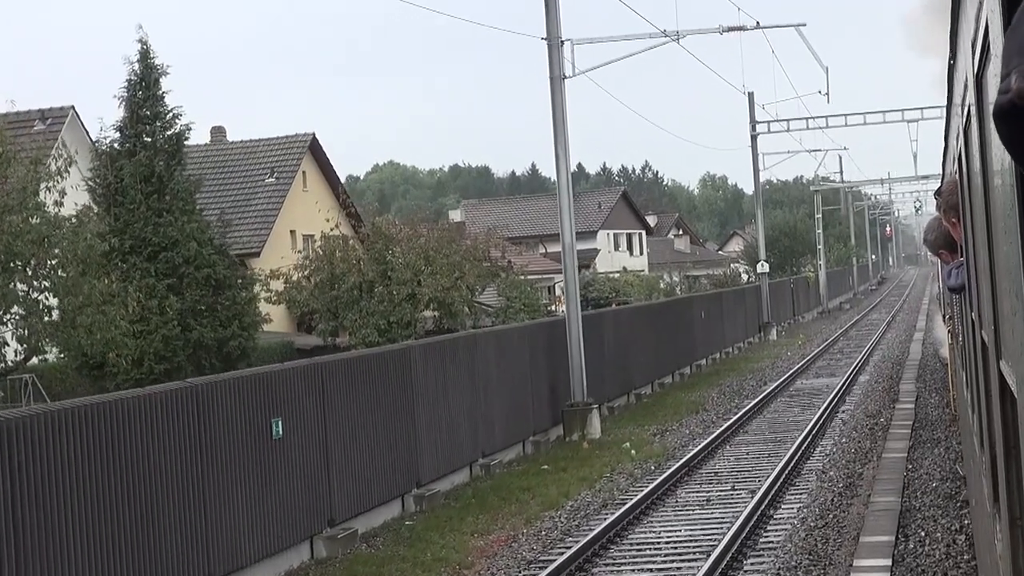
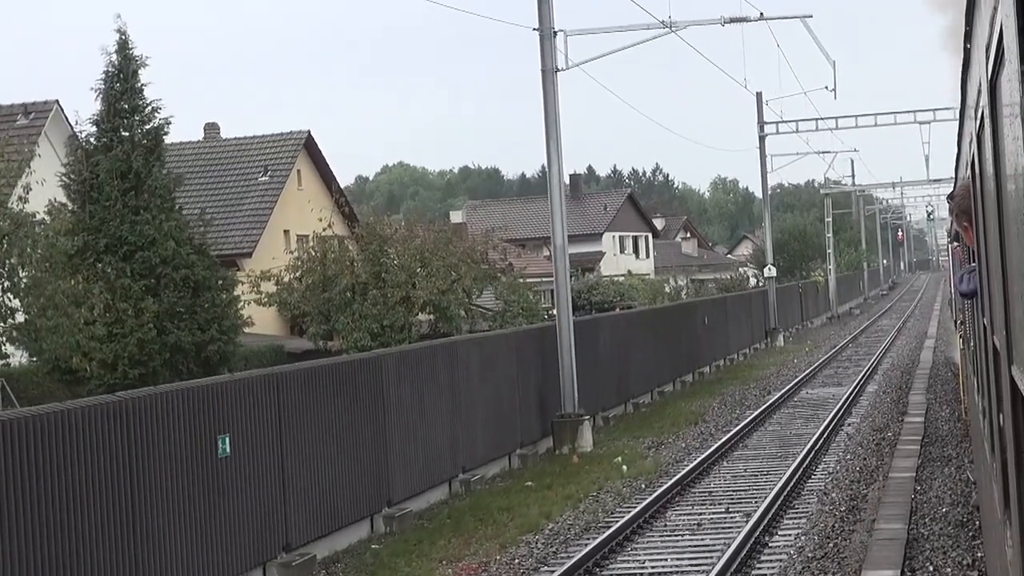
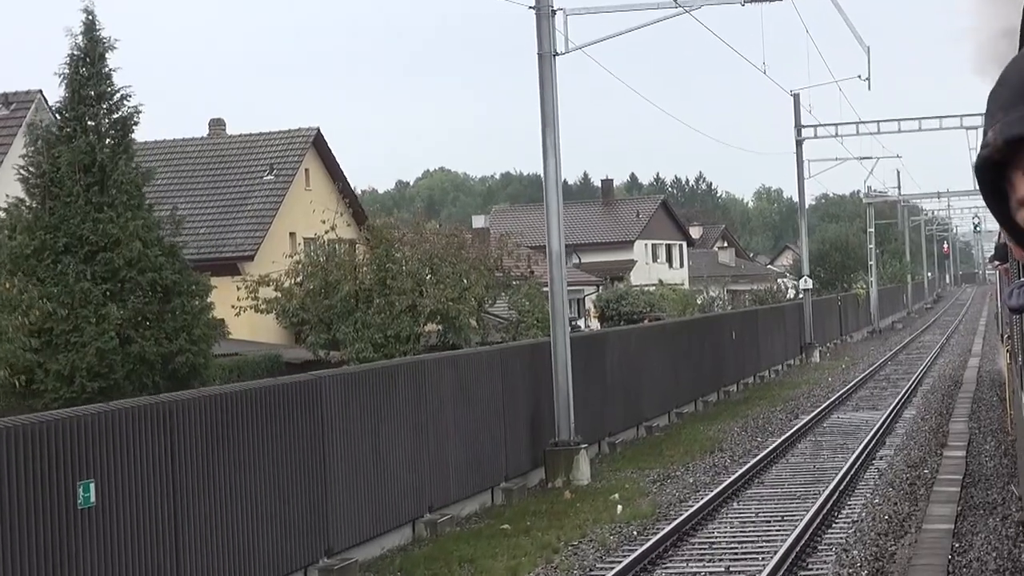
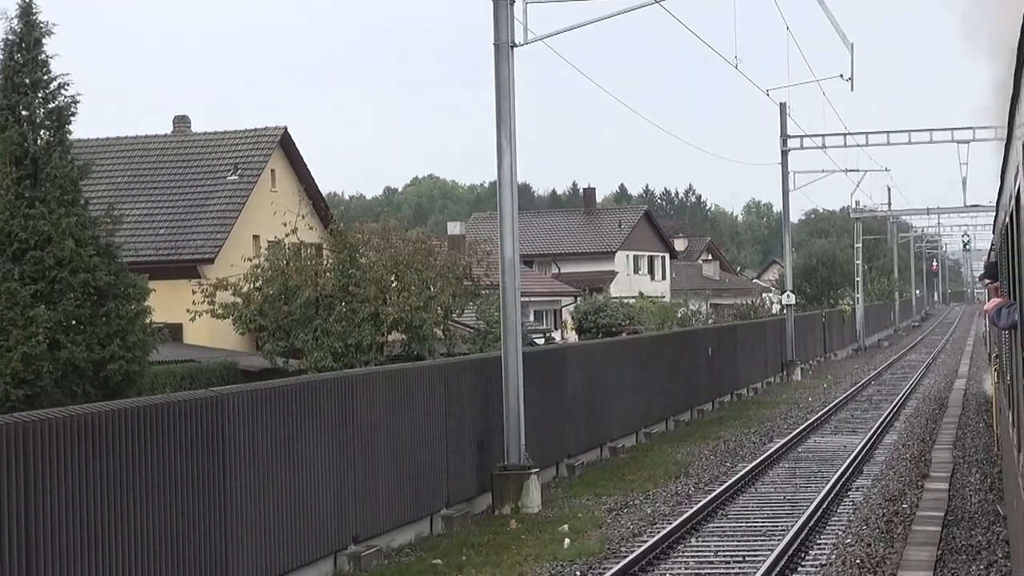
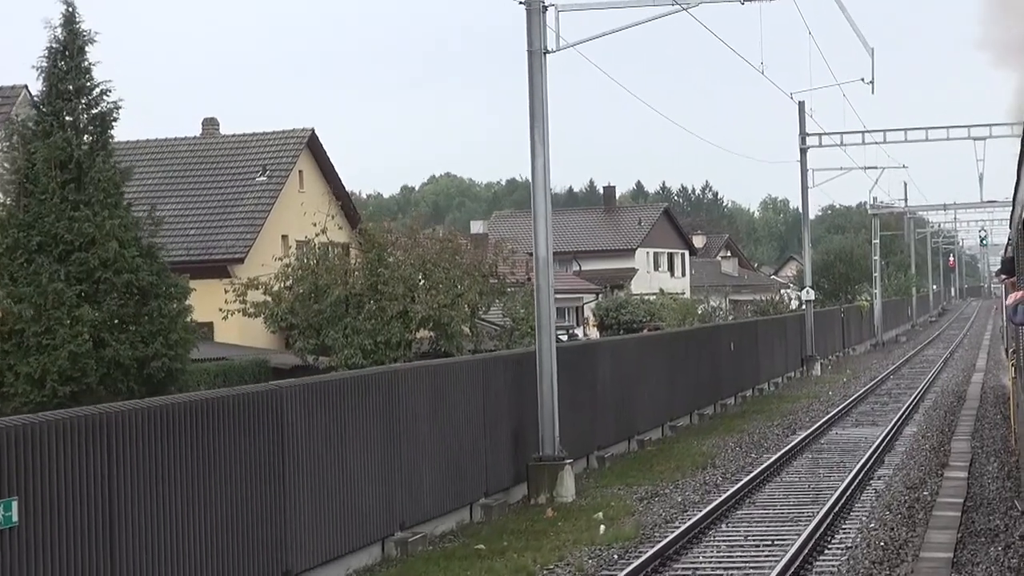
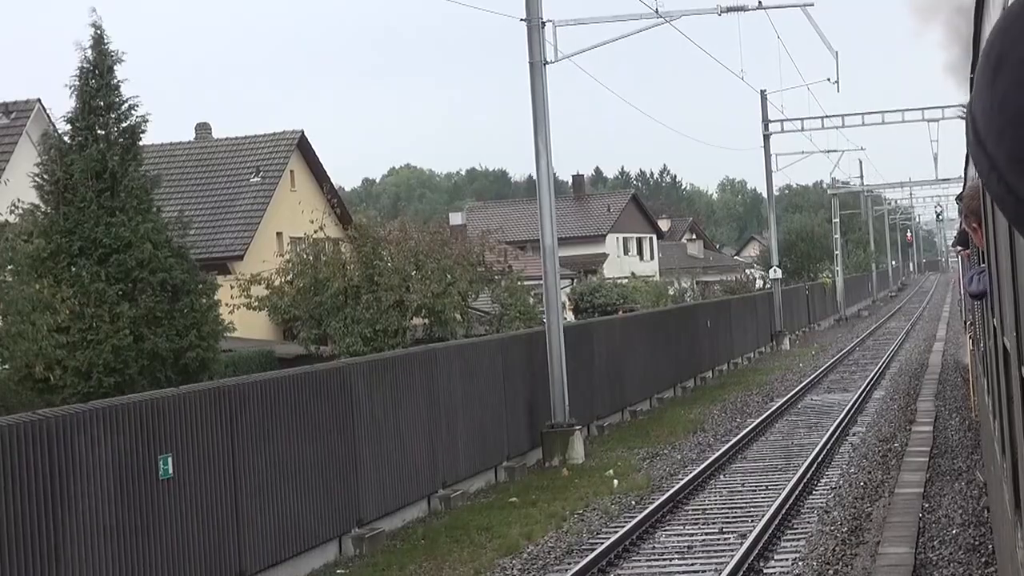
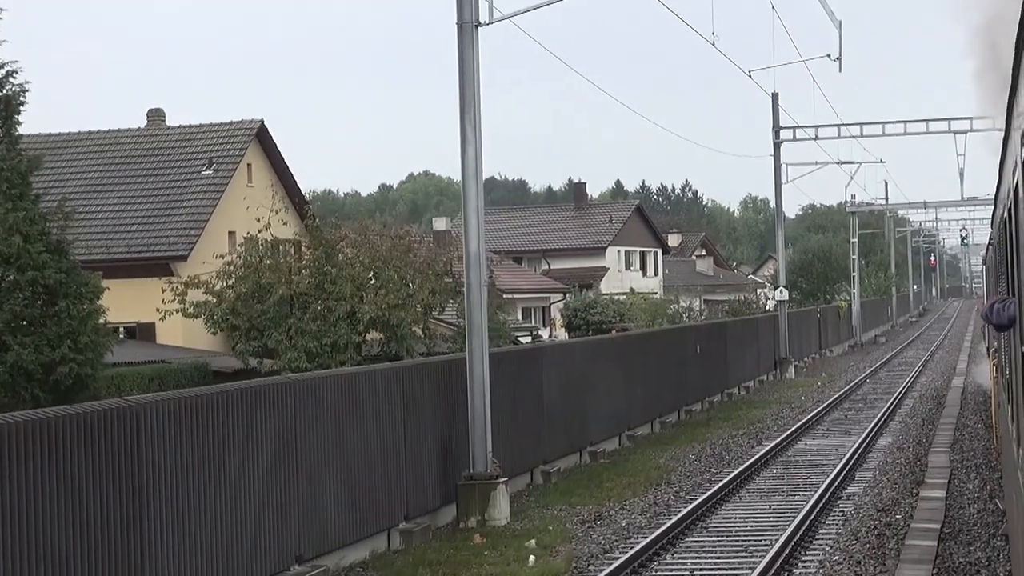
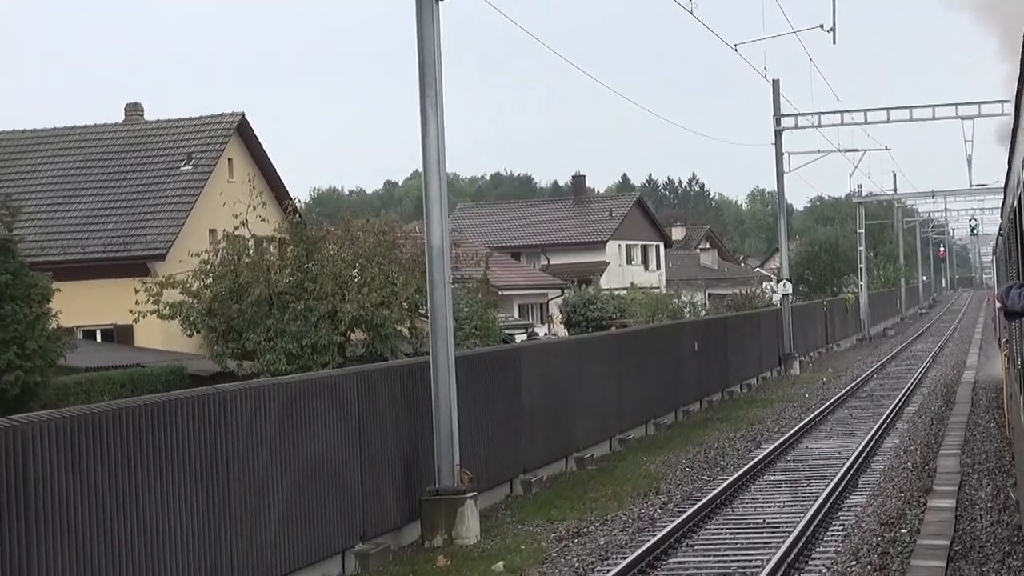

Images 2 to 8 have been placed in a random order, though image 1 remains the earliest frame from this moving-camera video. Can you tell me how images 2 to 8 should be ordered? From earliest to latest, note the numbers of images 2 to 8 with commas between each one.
2, 6, 3, 5, 4, 7, 8
